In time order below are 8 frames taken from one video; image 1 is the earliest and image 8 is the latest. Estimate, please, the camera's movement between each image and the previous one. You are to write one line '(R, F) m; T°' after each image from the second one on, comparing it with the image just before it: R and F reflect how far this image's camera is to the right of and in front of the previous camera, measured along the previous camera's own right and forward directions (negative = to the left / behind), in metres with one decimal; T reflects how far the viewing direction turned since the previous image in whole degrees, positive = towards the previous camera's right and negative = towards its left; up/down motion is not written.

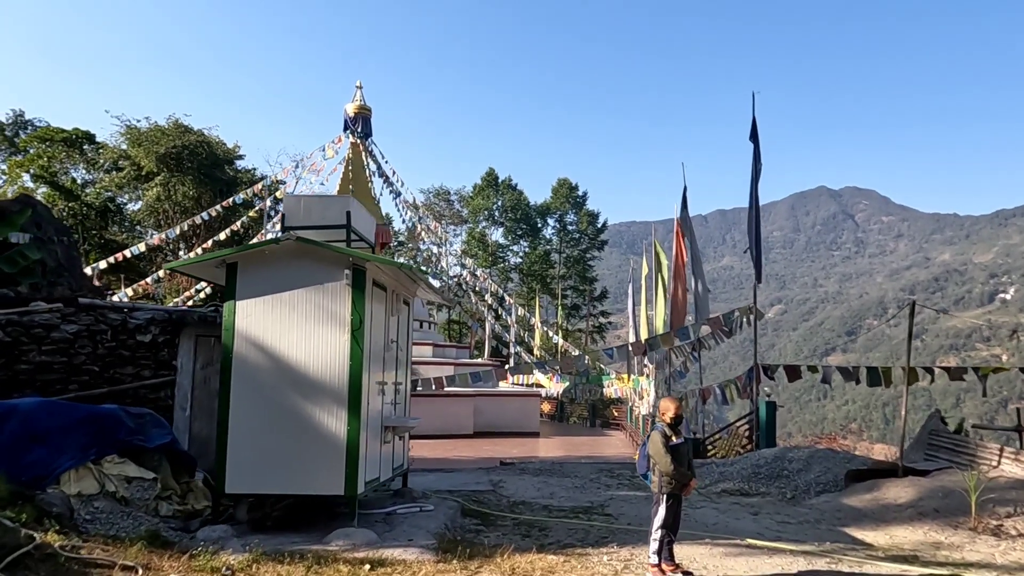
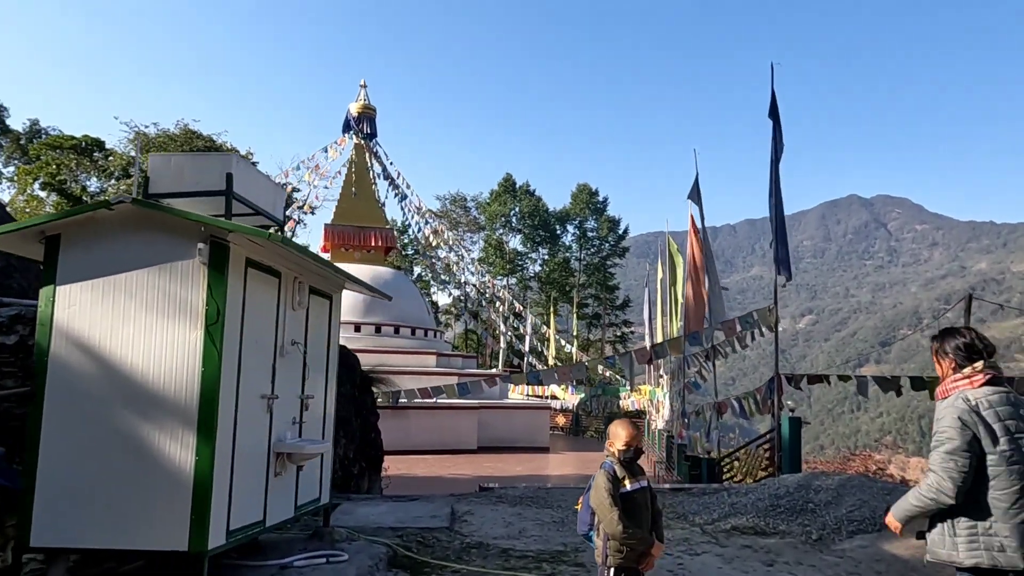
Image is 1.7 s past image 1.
(+0.5, +1.2) m; -2°
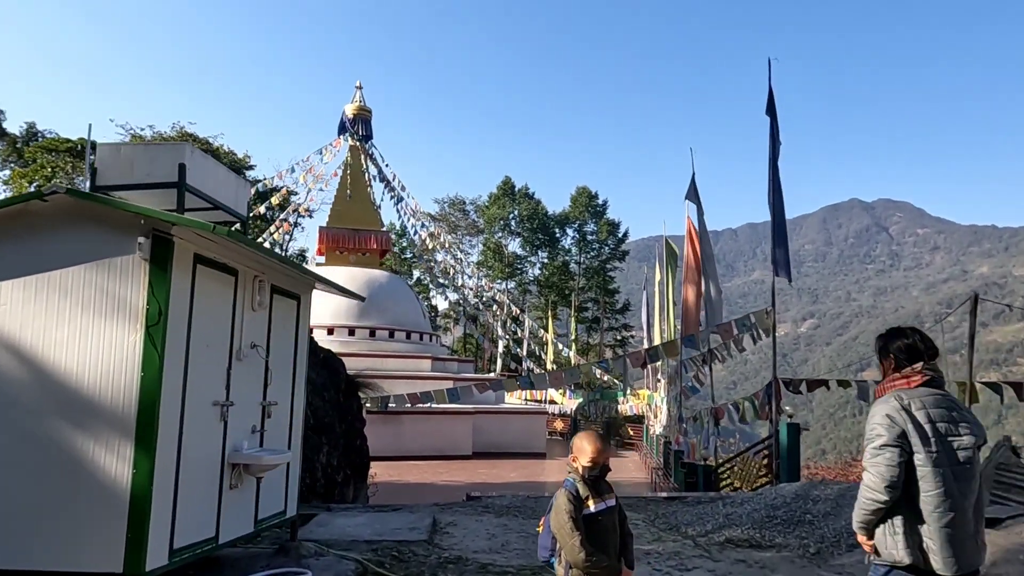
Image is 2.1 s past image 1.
(+0.1, +0.3) m; 0°
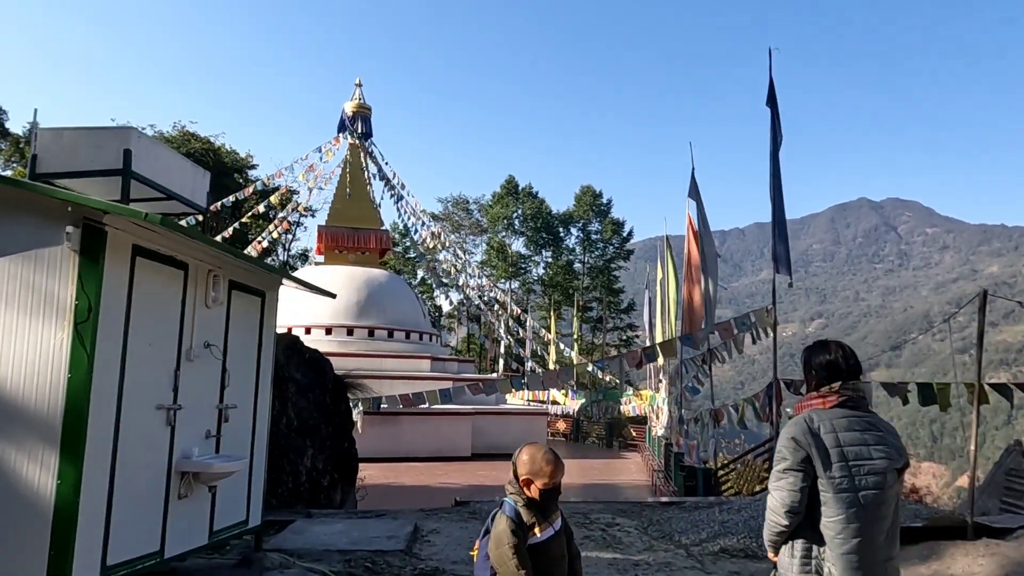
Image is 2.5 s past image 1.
(+0.2, +0.3) m; -1°
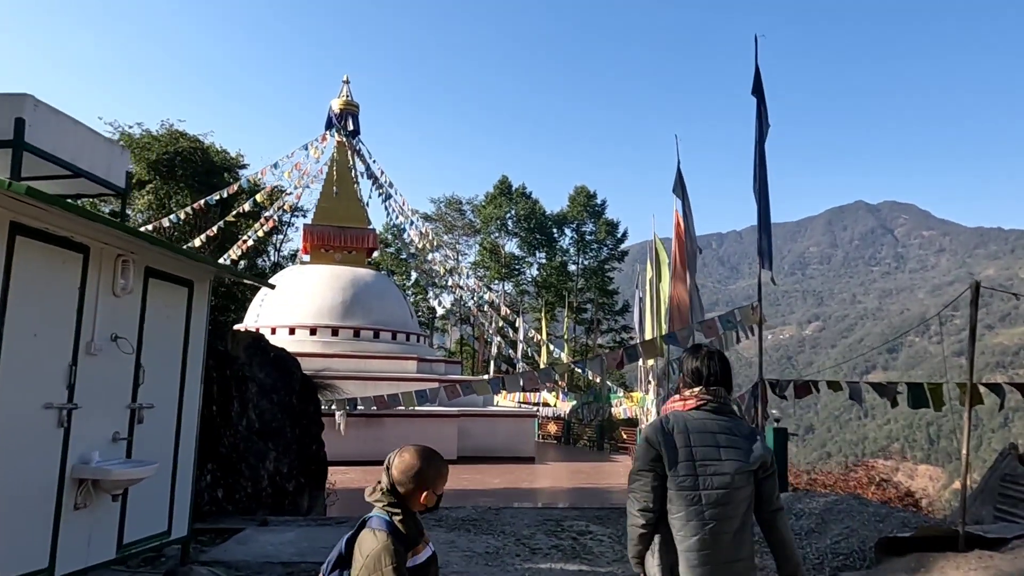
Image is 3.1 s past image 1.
(+0.2, +0.3) m; 0°
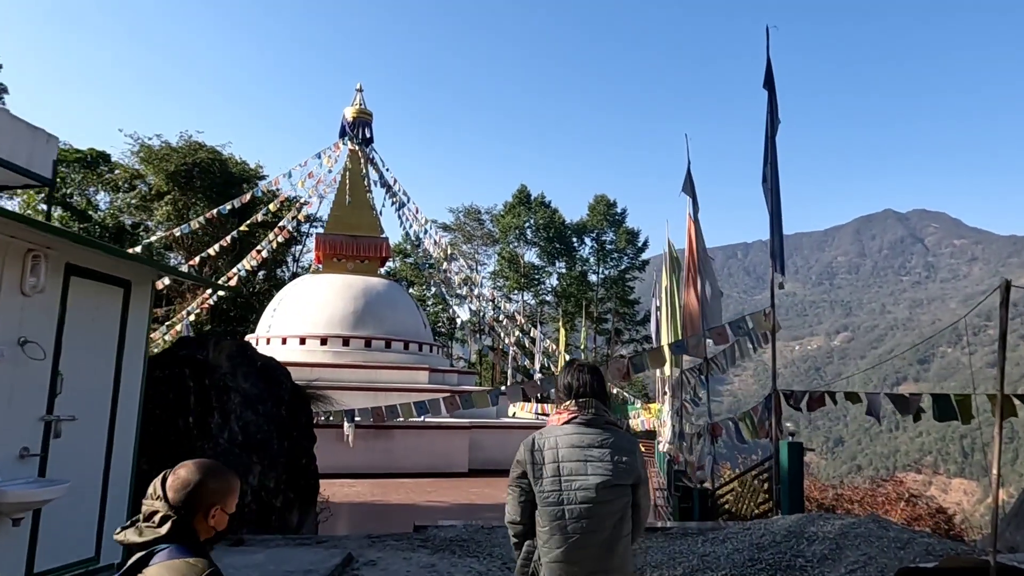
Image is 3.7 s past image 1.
(+0.3, +0.4) m; -2°
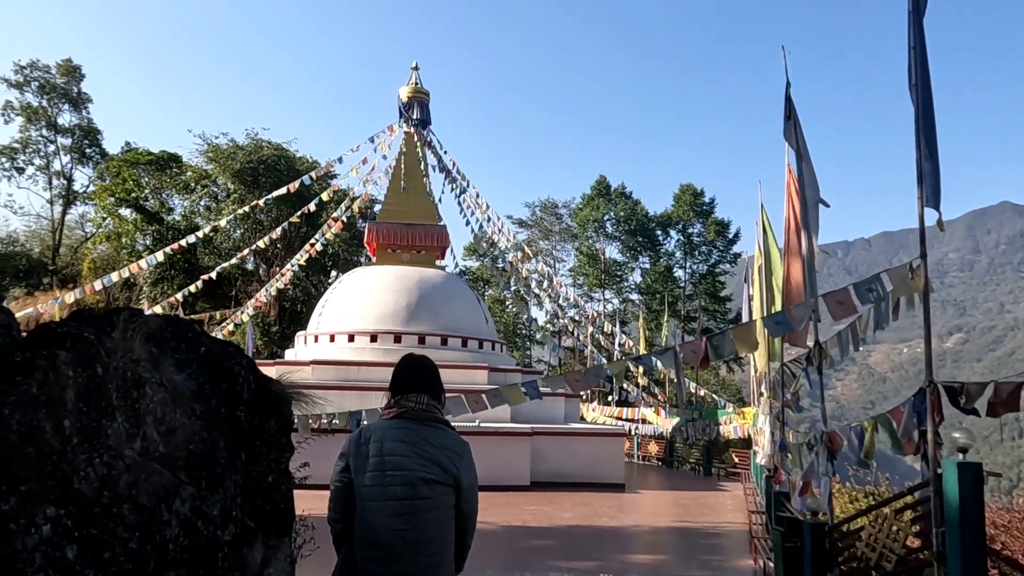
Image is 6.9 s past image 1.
(+0.5, +2.1) m; -7°
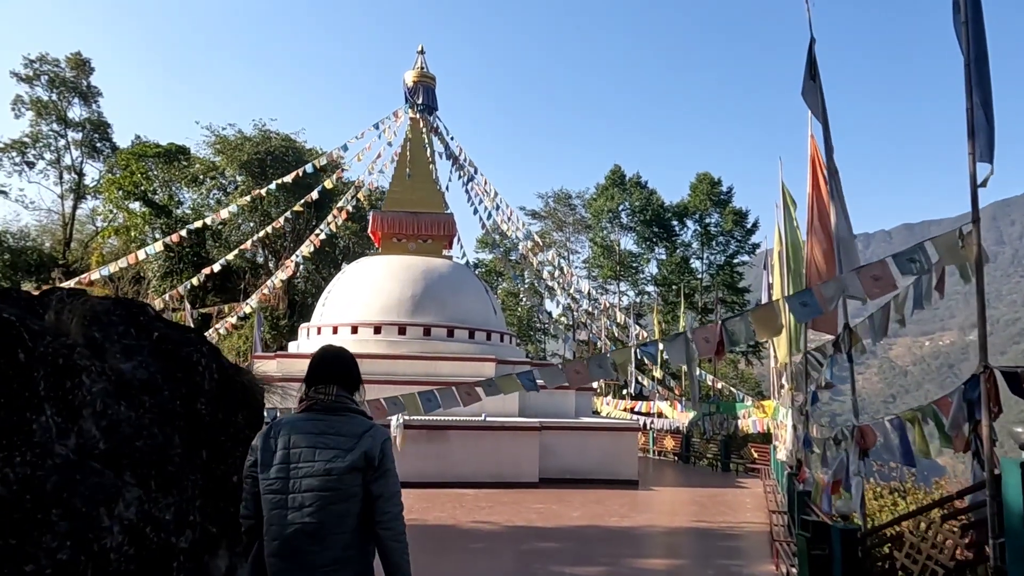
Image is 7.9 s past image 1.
(+0.2, +0.6) m; -1°
